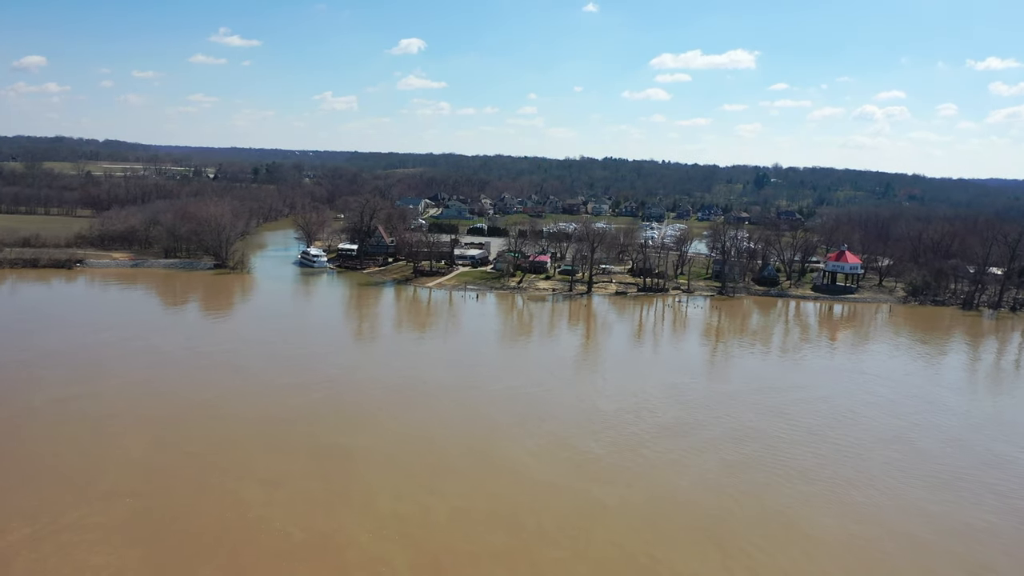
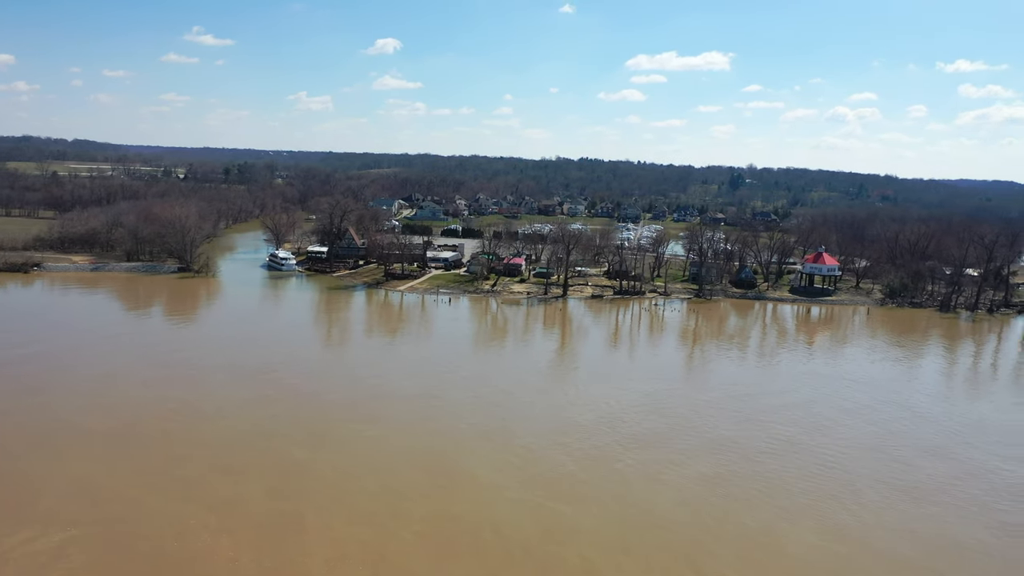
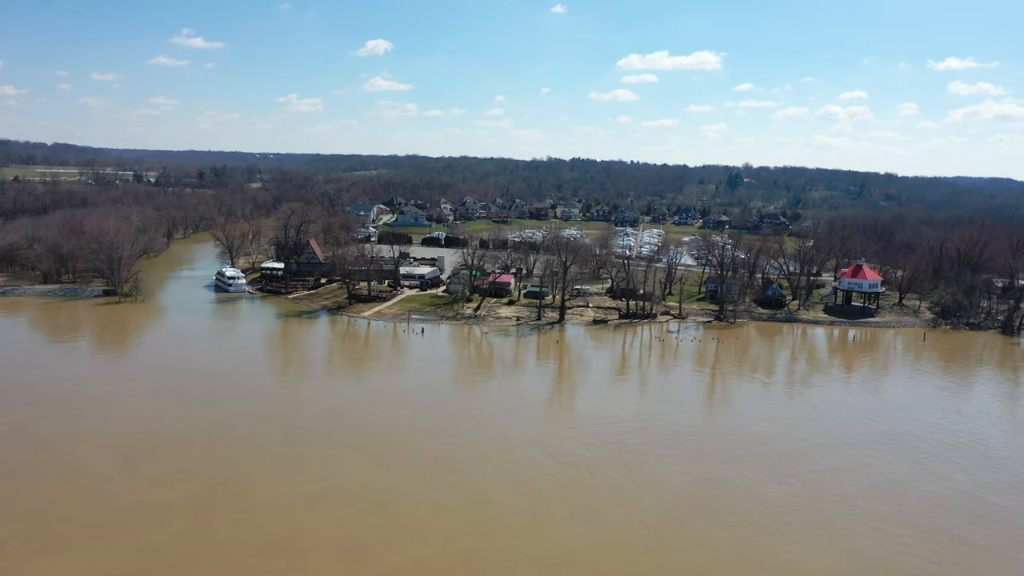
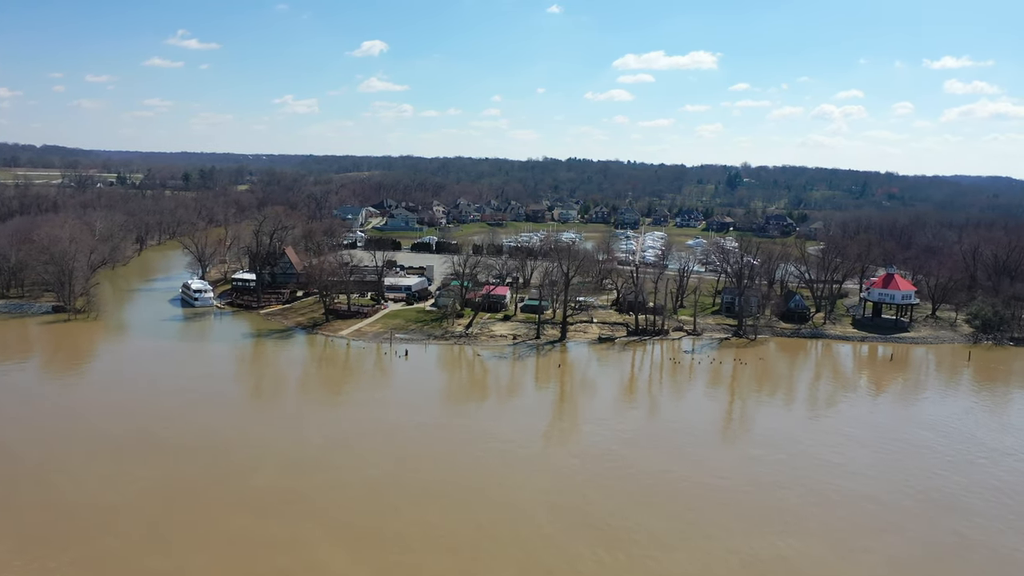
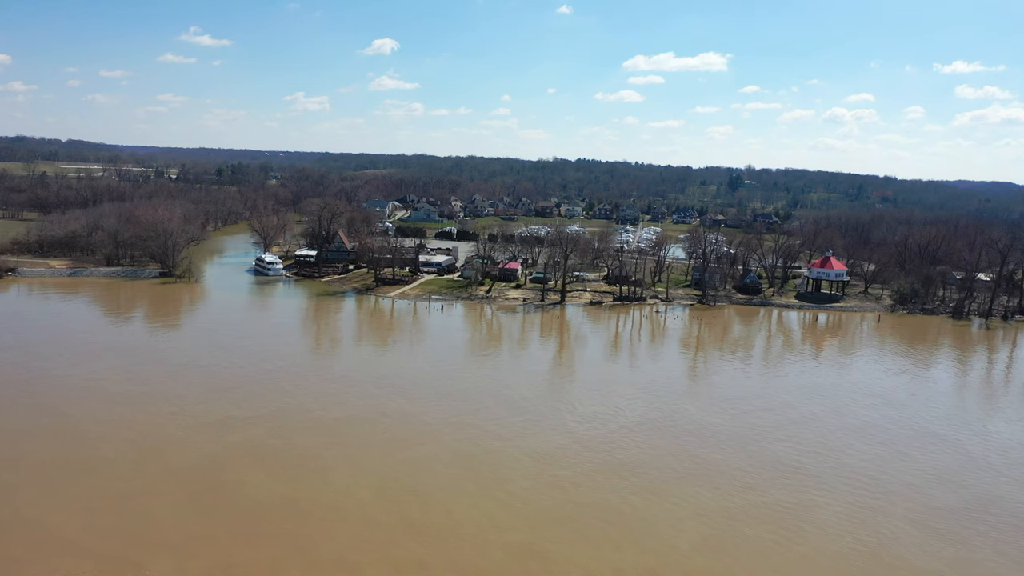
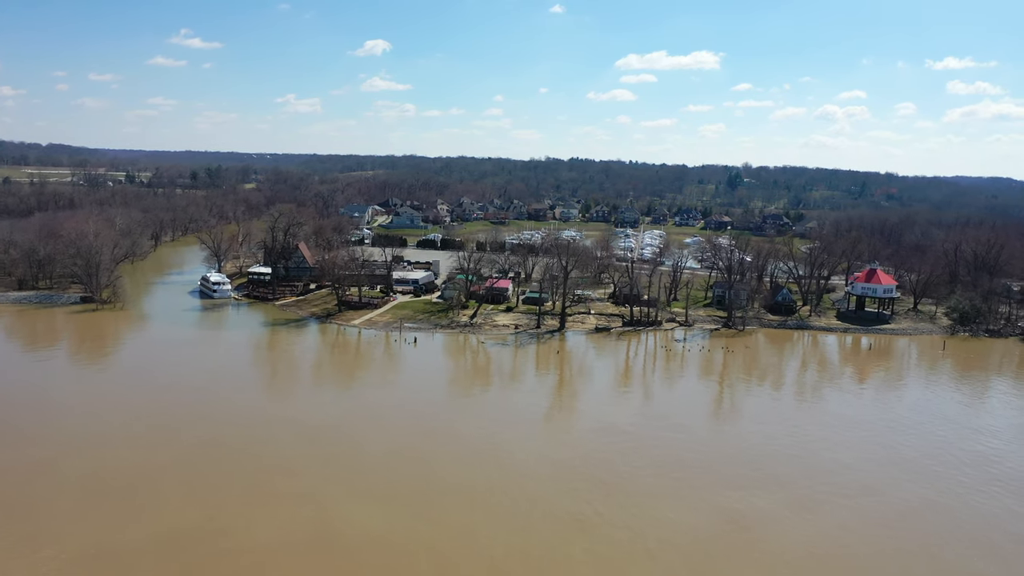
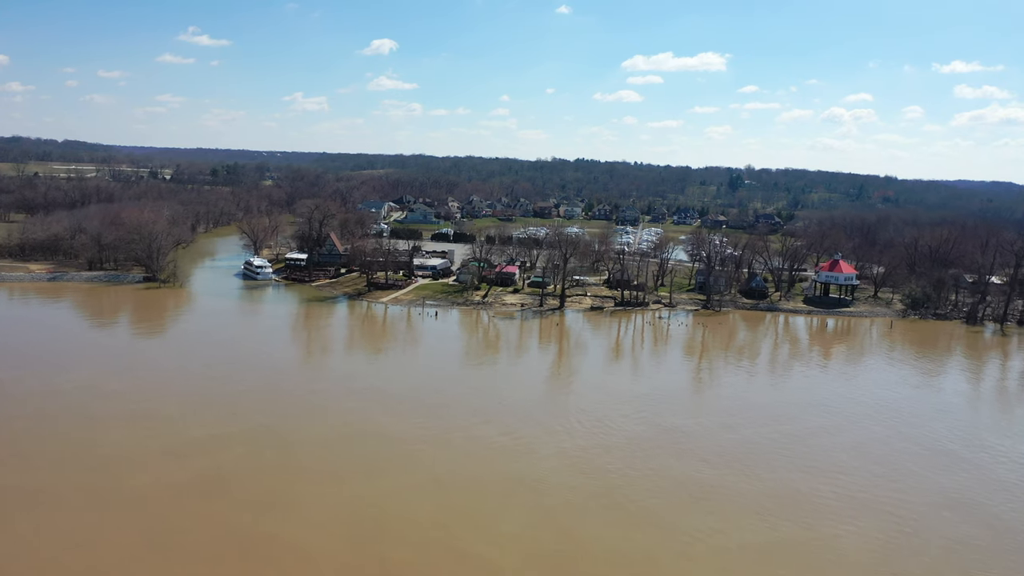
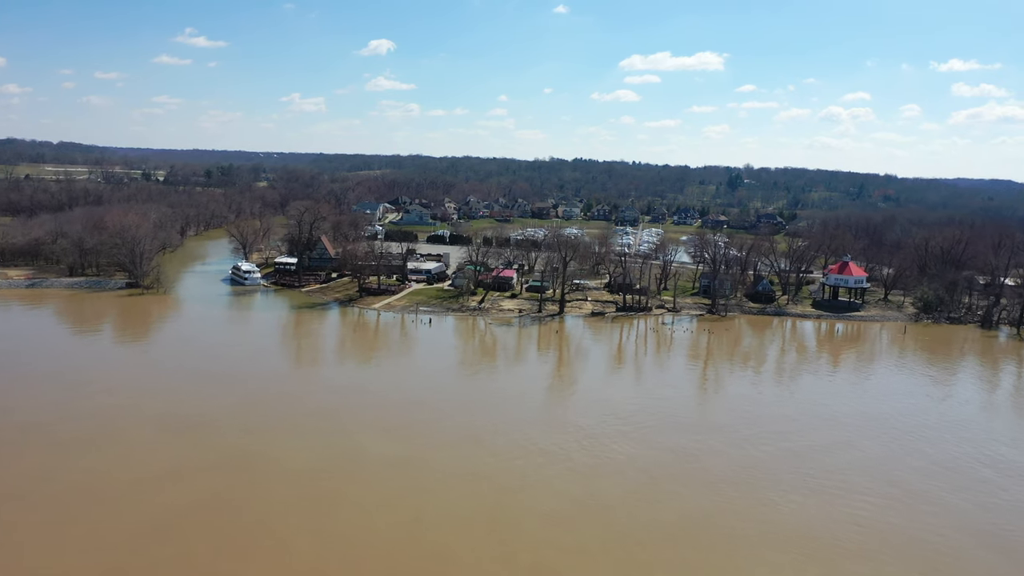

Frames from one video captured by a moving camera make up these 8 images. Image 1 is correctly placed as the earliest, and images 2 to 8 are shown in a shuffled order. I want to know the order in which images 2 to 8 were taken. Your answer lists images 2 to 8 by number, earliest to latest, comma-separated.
2, 5, 7, 8, 3, 6, 4
